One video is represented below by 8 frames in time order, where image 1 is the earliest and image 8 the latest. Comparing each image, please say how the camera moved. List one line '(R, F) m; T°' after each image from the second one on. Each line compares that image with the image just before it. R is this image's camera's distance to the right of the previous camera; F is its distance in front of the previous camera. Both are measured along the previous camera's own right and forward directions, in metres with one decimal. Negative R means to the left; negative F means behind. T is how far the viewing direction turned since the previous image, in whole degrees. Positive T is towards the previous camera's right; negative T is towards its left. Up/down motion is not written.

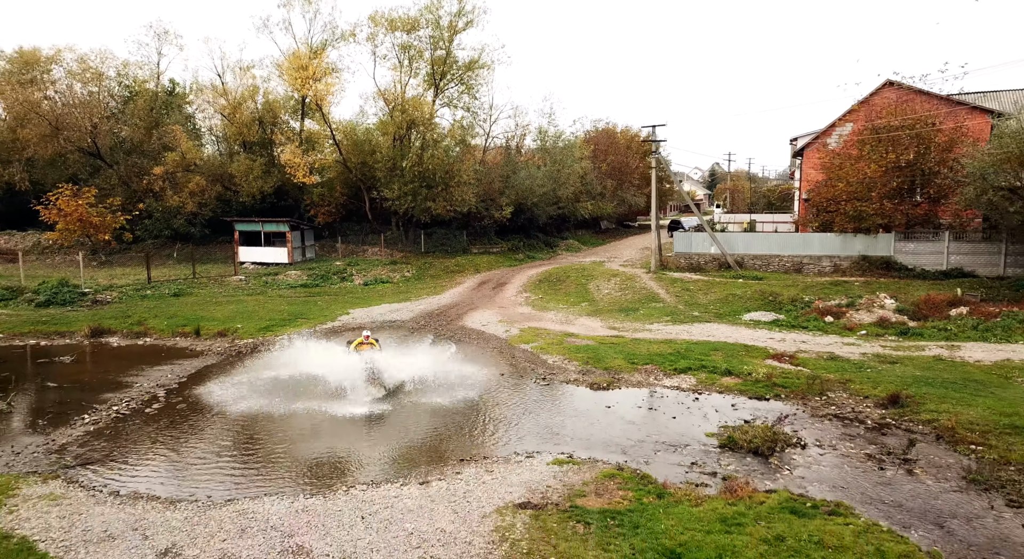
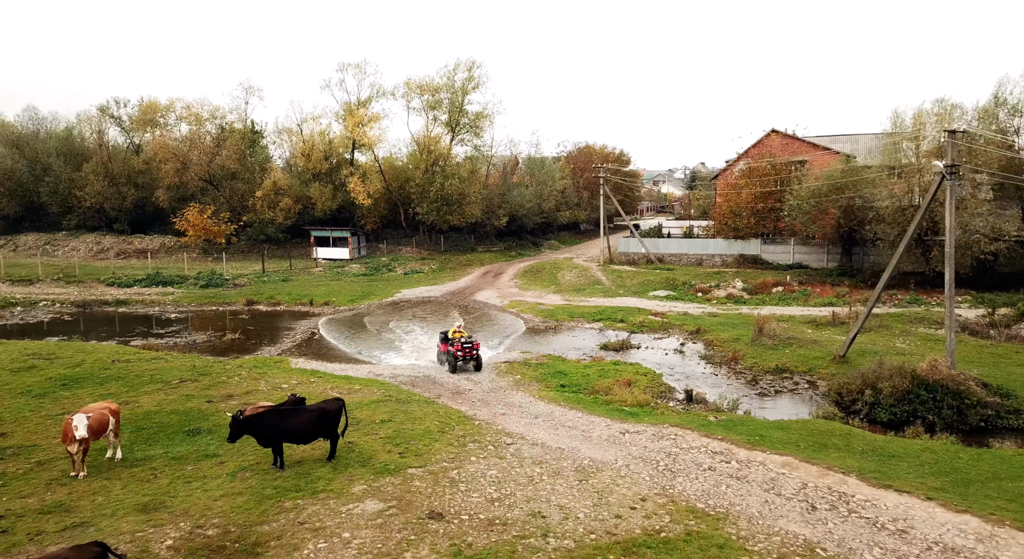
(+0.4, -12.2) m; 0°
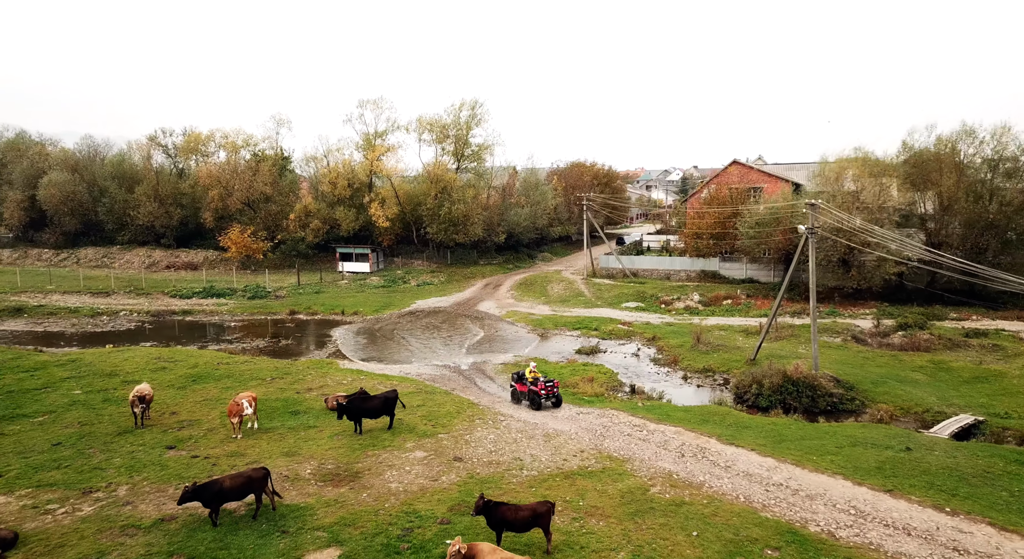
(+0.3, -6.7) m; 0°
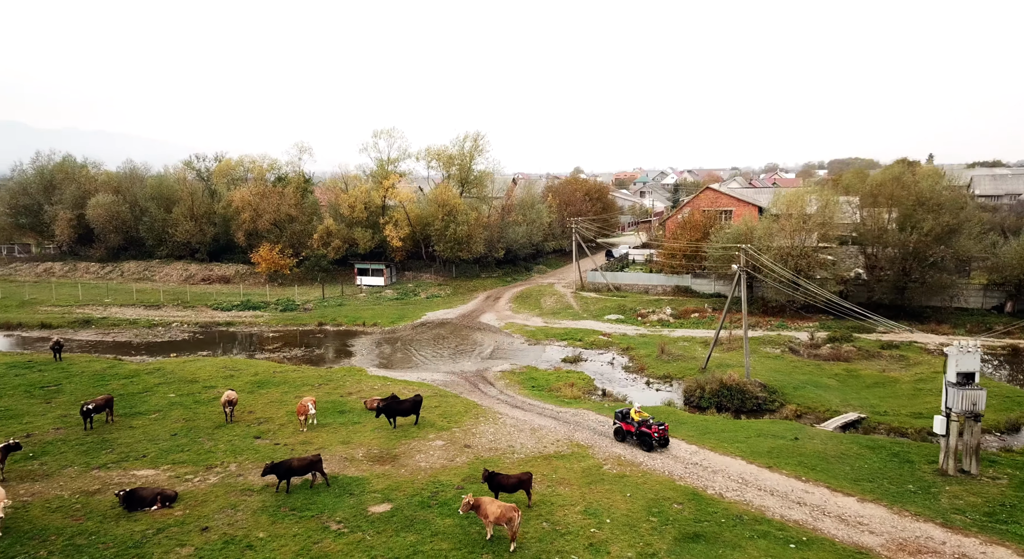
(+0.2, -6.1) m; 0°
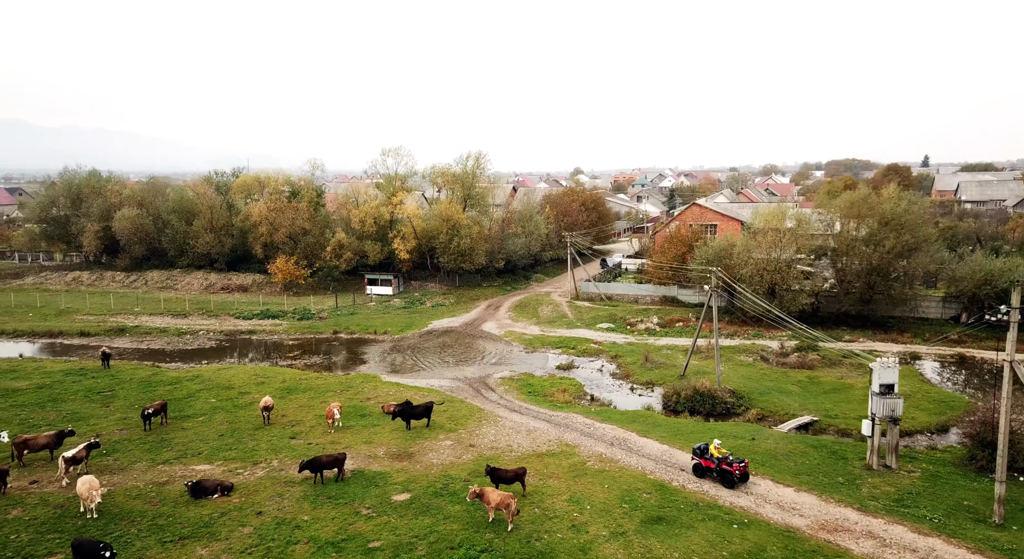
(+0.1, -3.9) m; 0°
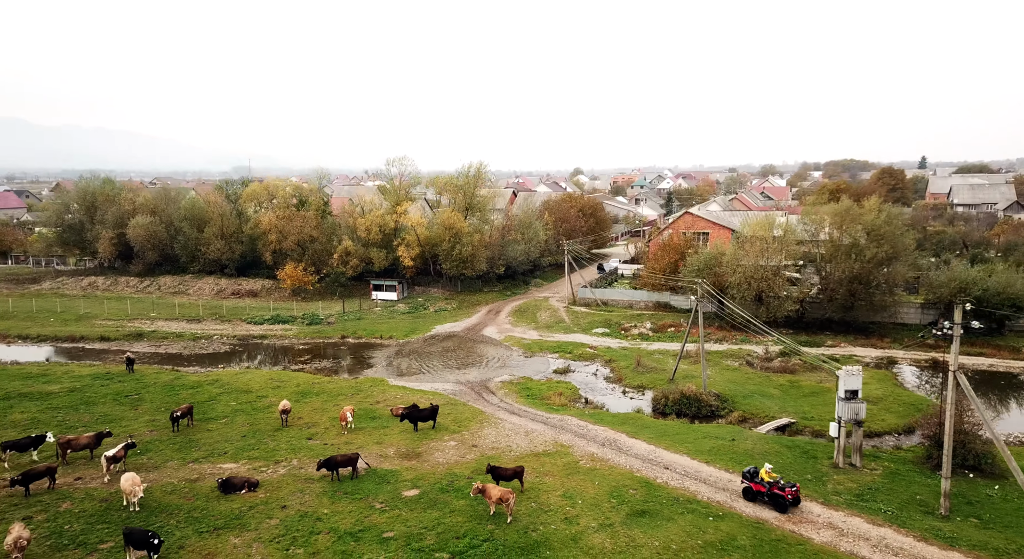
(0.0, -2.3) m; 0°
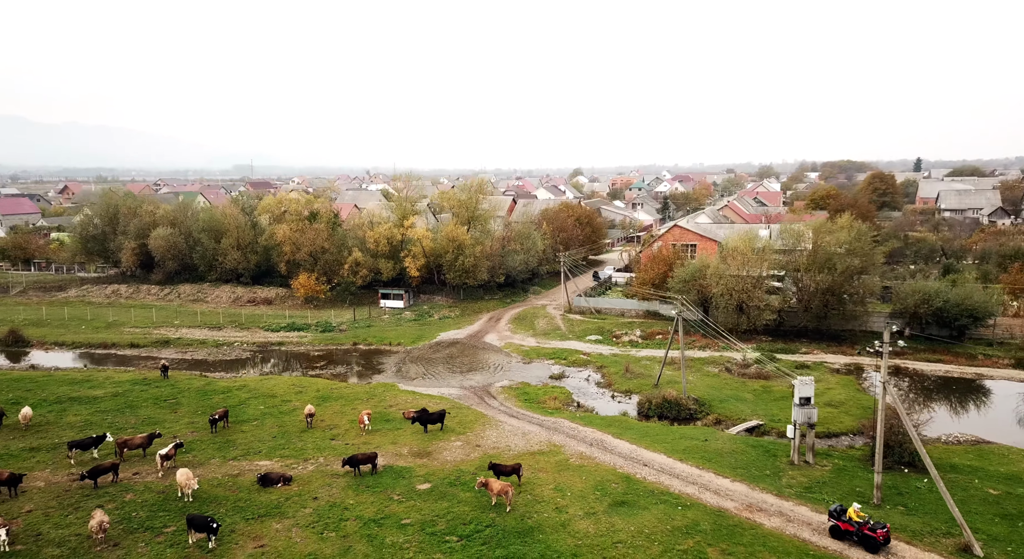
(+0.1, -3.9) m; 0°
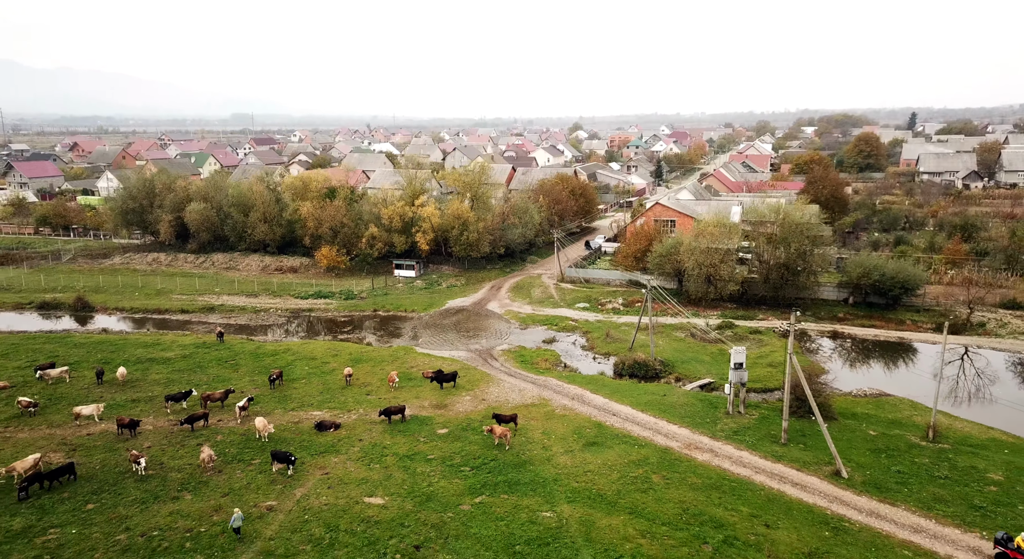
(+0.1, -7.8) m; 0°
